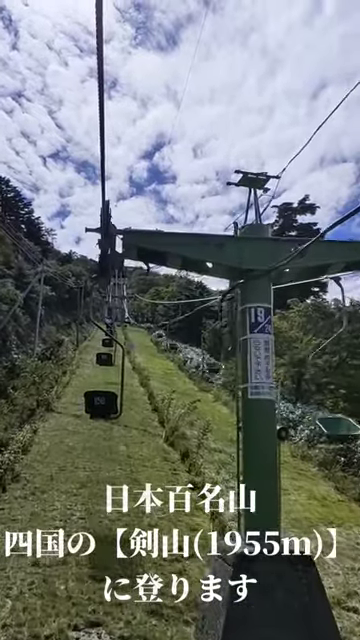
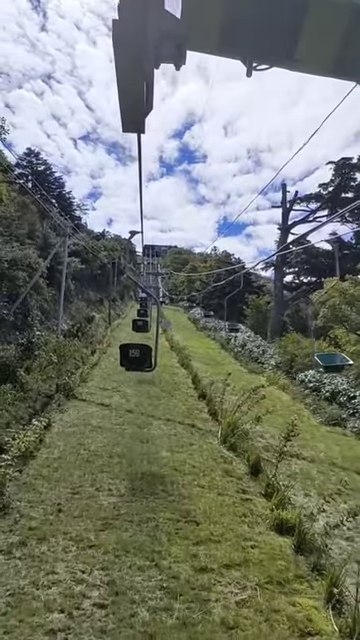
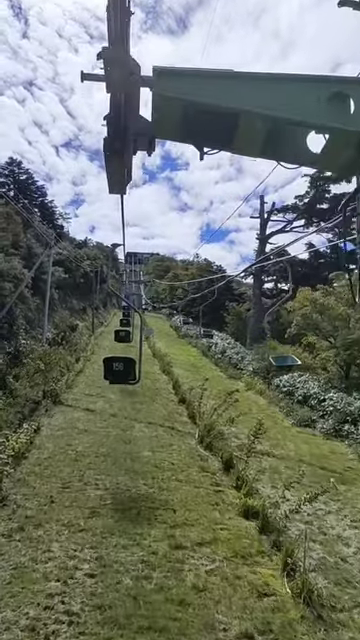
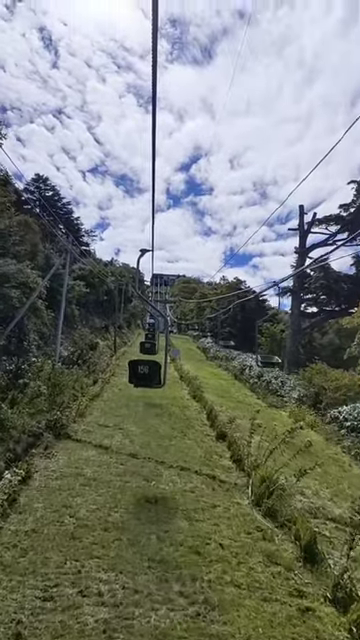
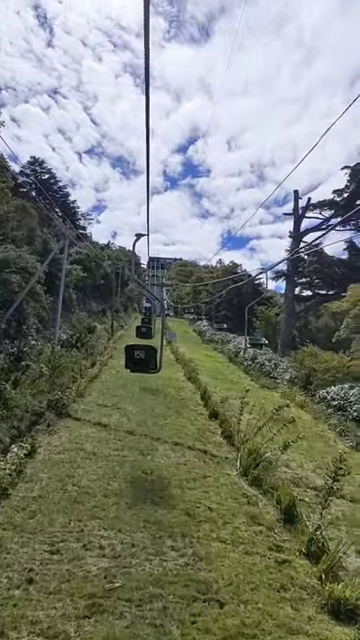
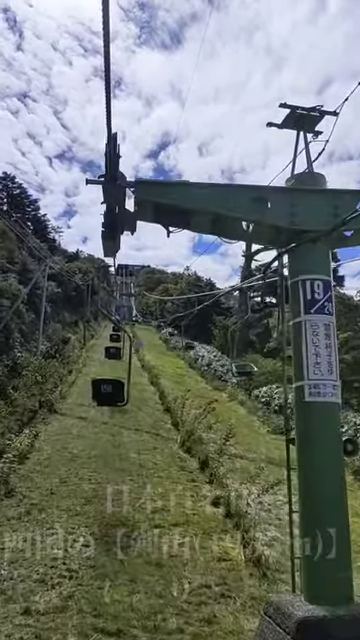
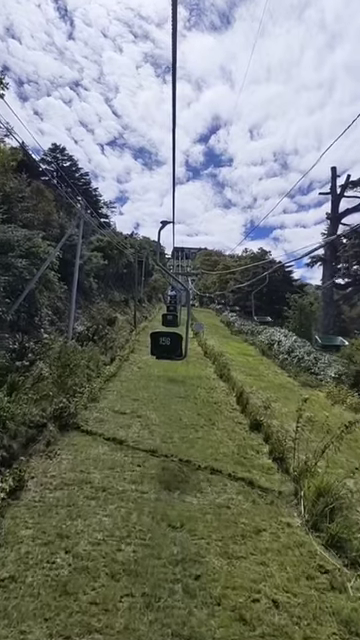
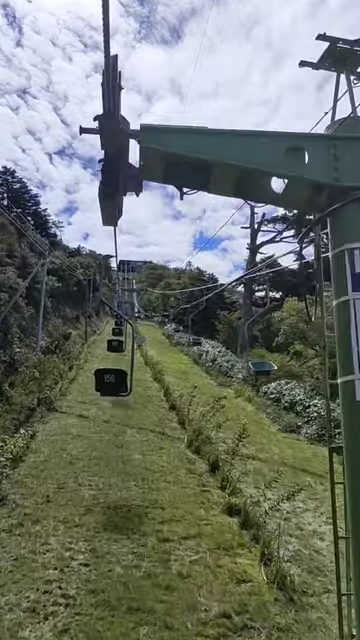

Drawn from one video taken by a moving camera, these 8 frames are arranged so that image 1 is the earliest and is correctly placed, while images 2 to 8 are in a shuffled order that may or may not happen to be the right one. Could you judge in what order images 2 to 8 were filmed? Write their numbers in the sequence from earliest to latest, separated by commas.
6, 8, 3, 2, 5, 4, 7
